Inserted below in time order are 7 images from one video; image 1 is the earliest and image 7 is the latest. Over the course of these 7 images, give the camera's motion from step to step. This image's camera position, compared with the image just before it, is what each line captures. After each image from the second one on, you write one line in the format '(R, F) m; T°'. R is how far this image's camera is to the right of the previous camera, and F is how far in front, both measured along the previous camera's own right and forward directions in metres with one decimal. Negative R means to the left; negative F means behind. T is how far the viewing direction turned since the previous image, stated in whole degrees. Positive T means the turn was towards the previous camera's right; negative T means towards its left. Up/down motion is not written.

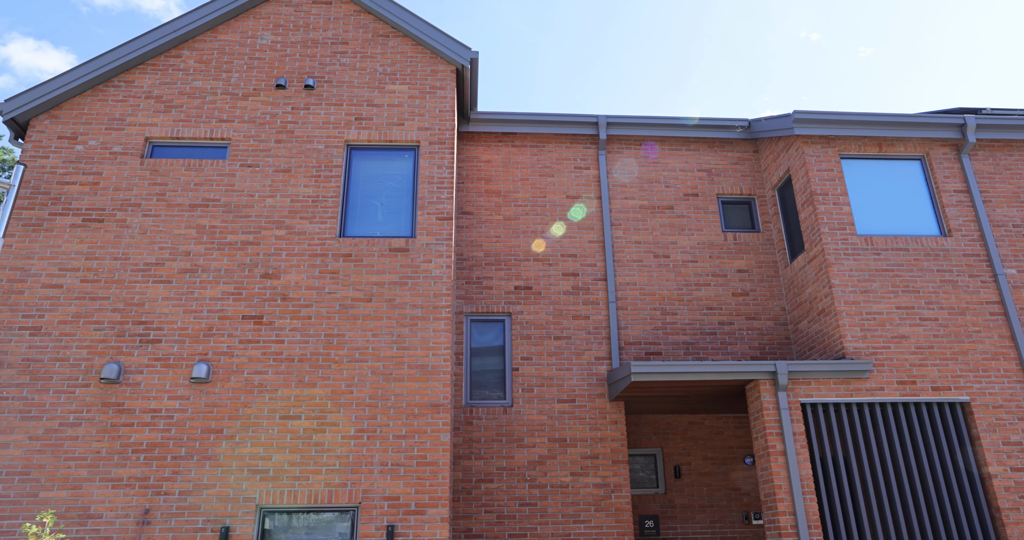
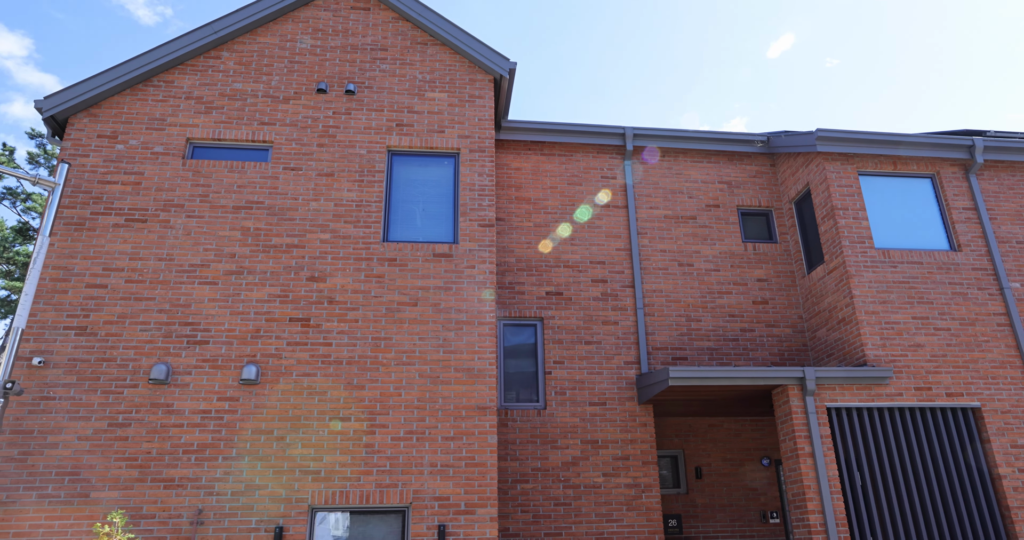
(-0.9, -0.2) m; +3°
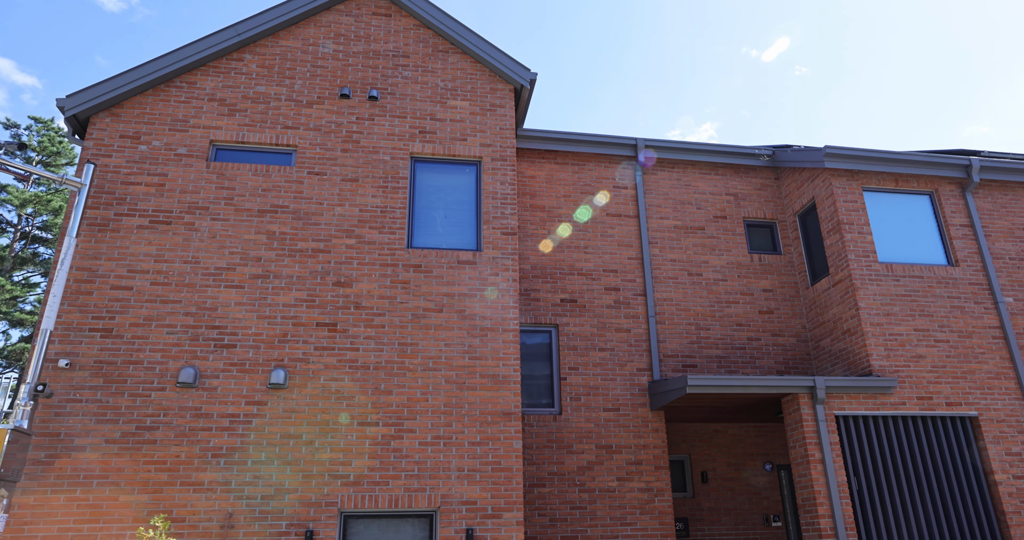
(-0.6, -0.1) m; +2°
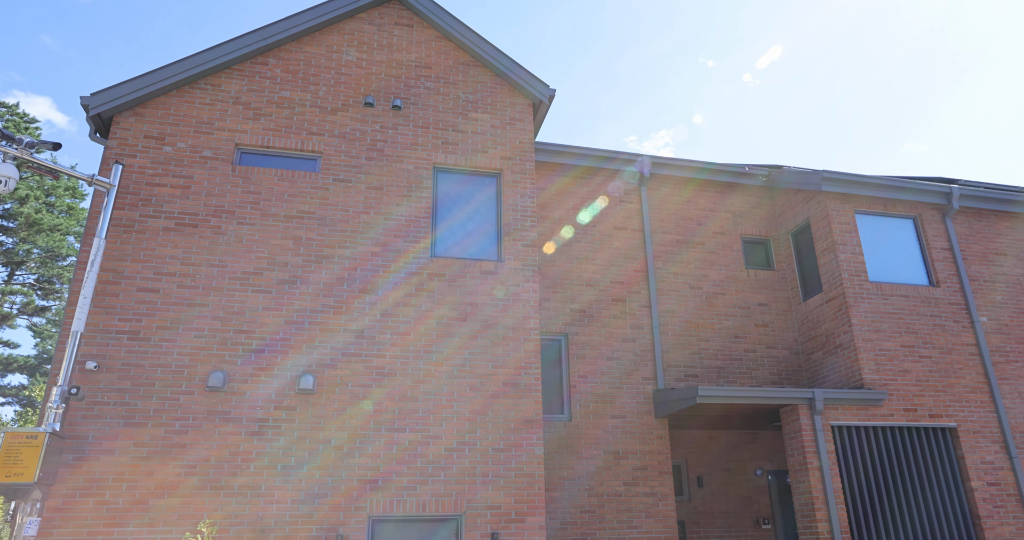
(-0.8, -0.2) m; +4°
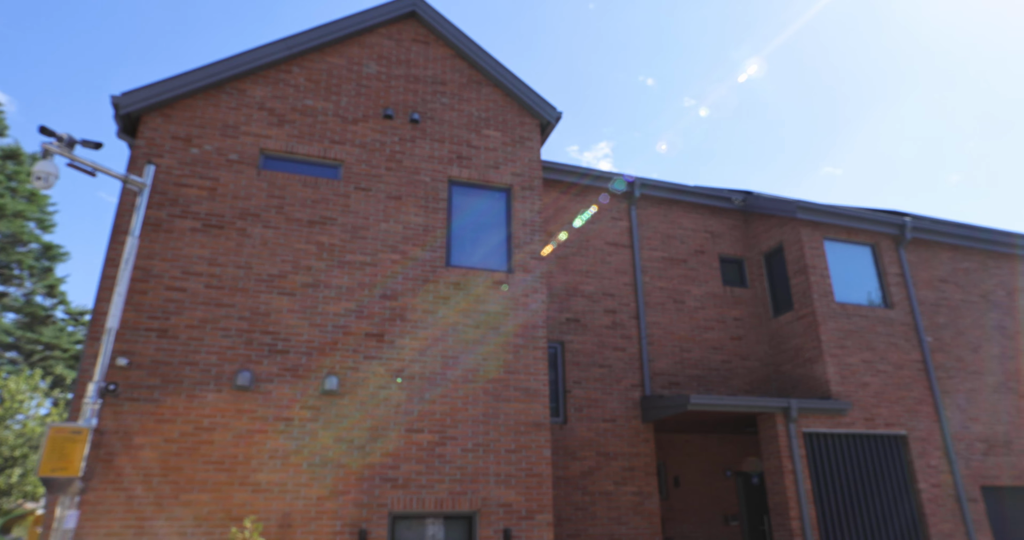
(-1.0, -0.5) m; +5°
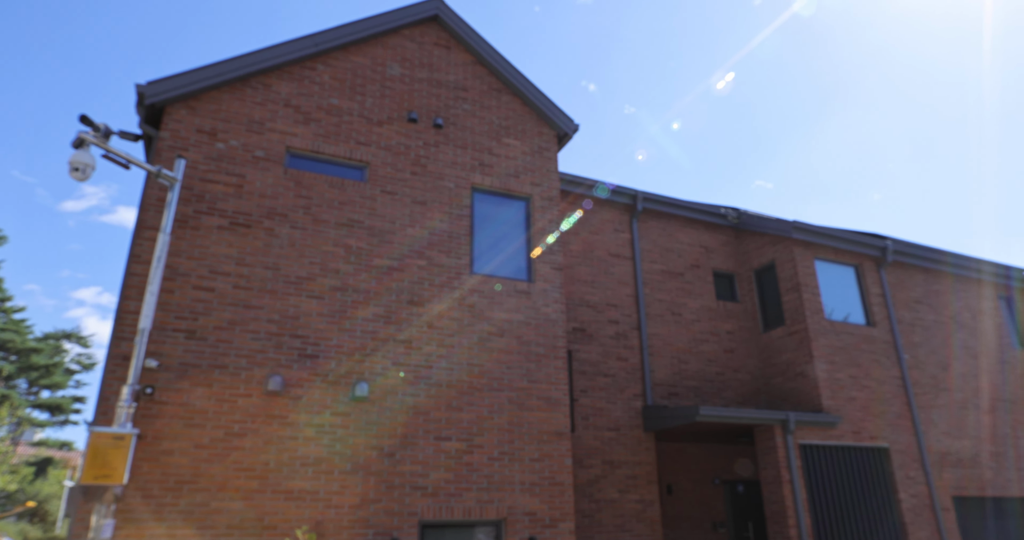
(-1.1, 0.0) m; +5°
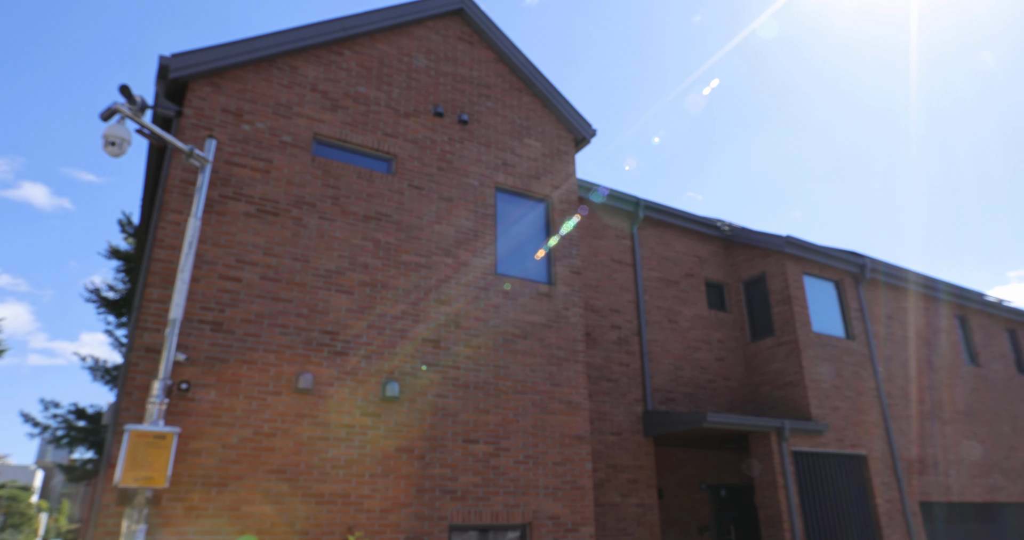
(-1.2, +0.2) m; +6°
